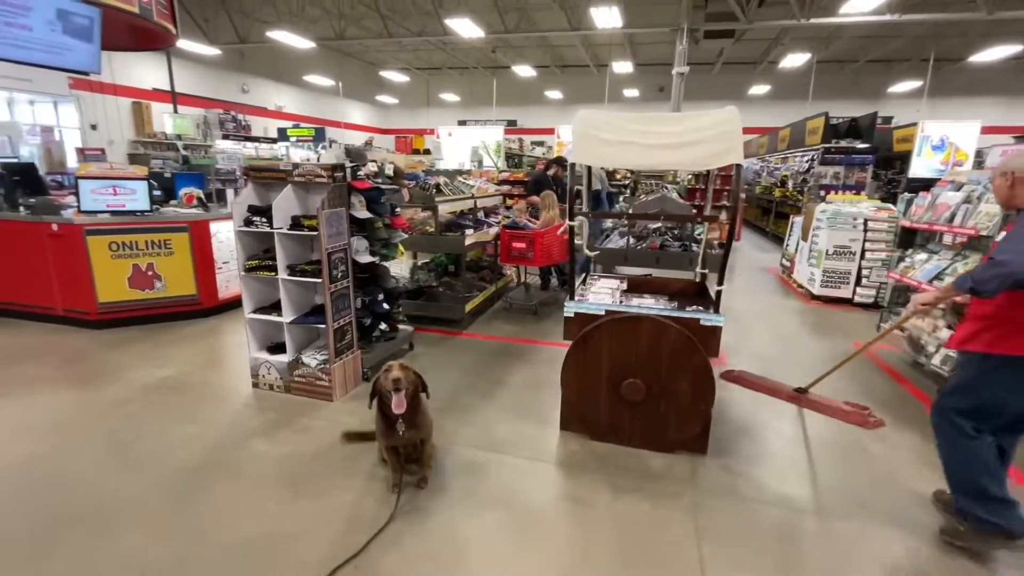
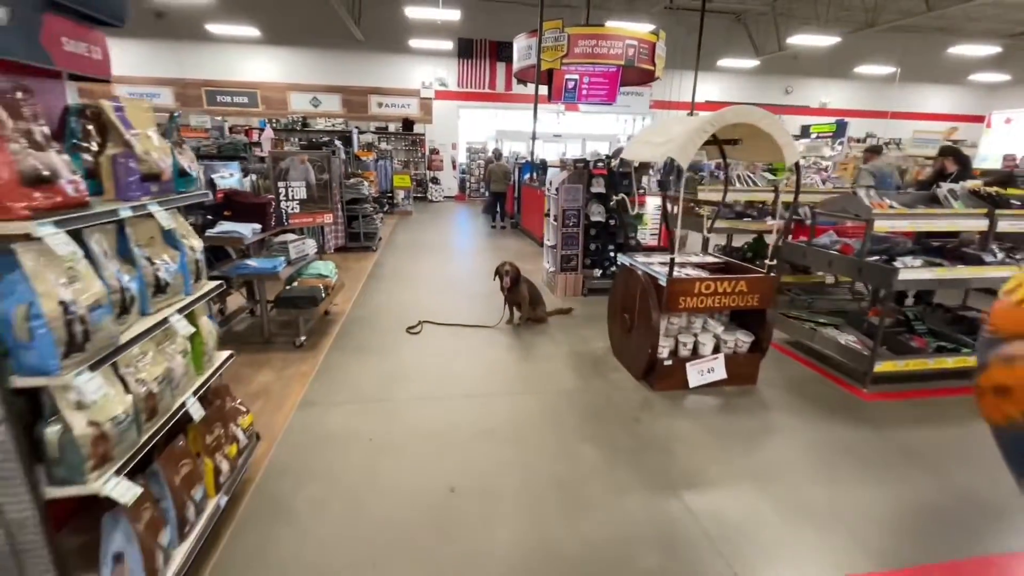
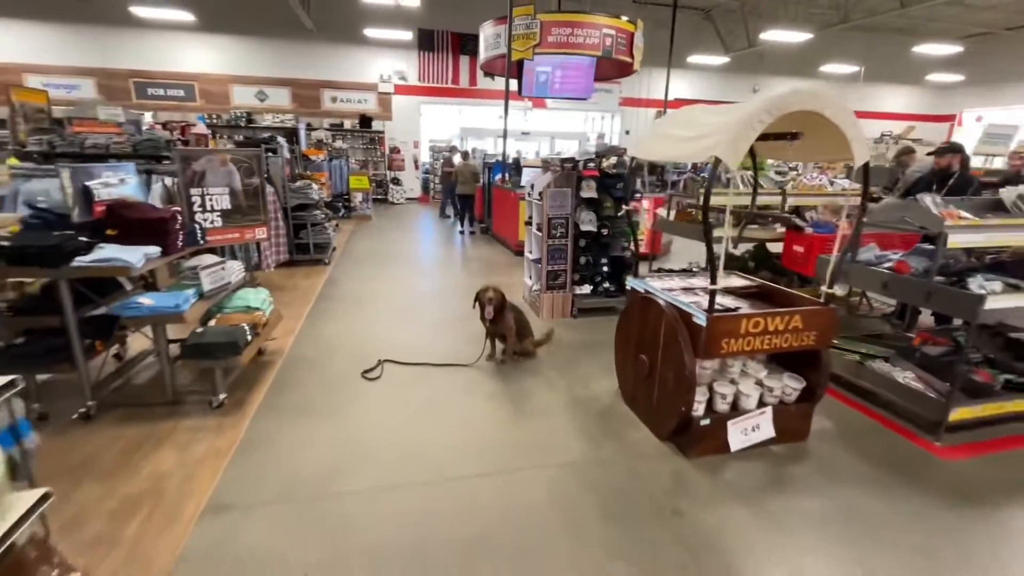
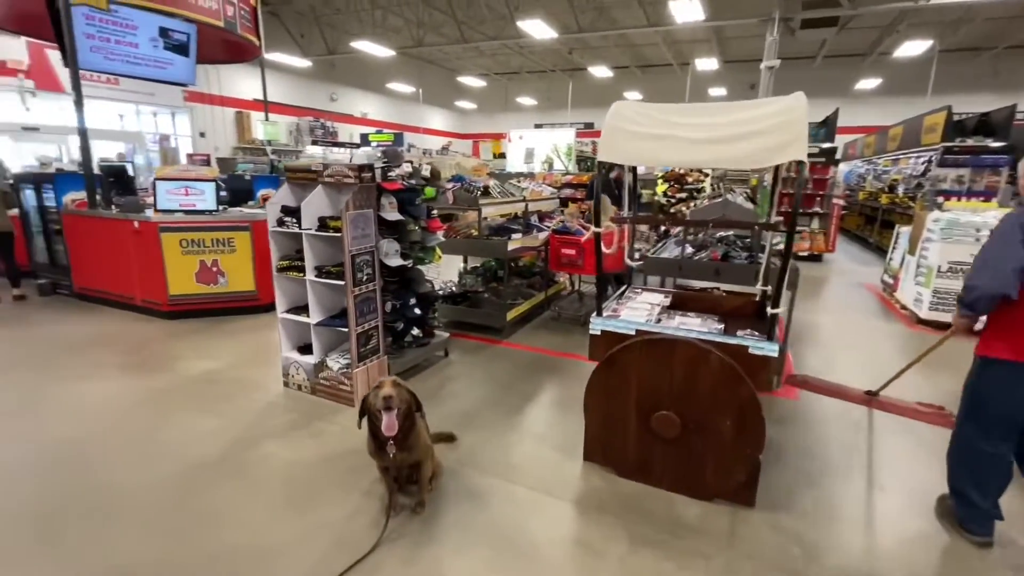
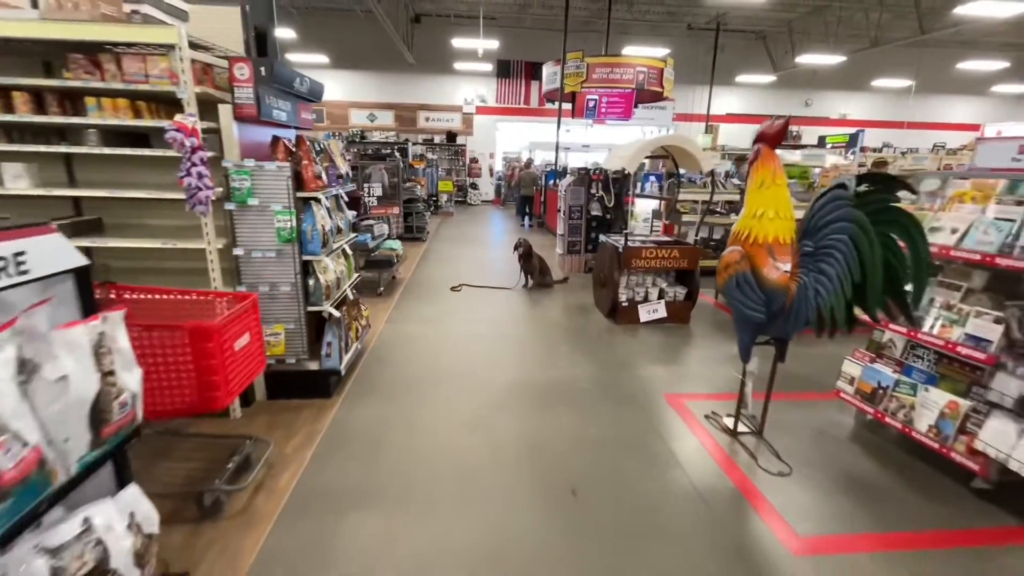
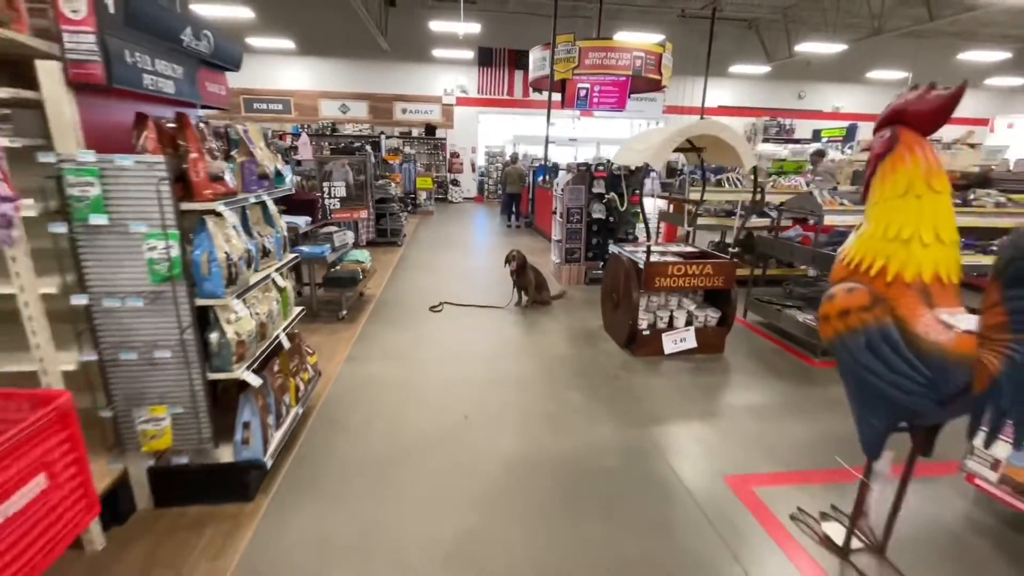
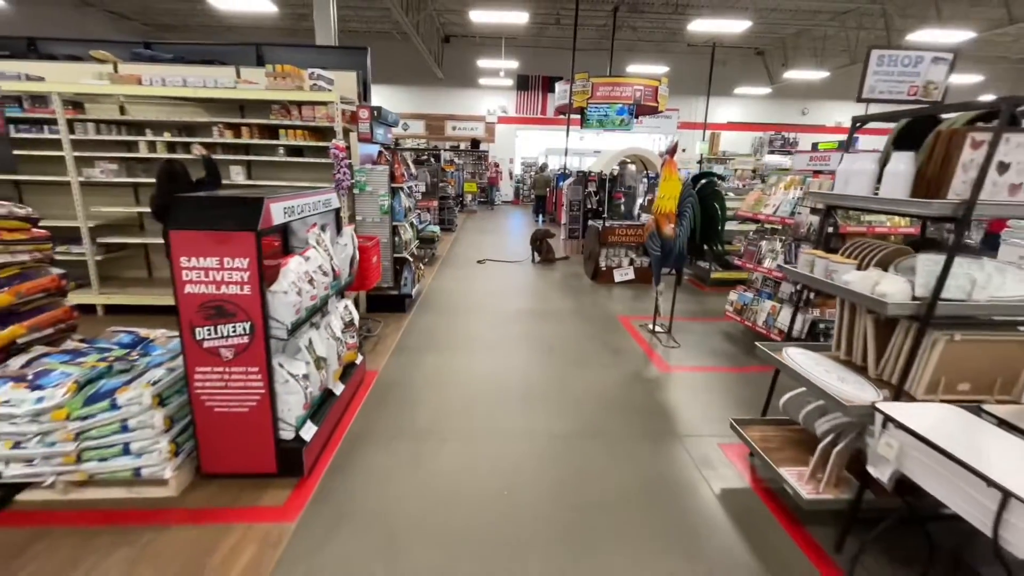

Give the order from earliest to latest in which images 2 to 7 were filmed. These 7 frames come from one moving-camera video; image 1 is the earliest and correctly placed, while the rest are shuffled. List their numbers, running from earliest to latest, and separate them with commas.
4, 3, 2, 6, 5, 7
